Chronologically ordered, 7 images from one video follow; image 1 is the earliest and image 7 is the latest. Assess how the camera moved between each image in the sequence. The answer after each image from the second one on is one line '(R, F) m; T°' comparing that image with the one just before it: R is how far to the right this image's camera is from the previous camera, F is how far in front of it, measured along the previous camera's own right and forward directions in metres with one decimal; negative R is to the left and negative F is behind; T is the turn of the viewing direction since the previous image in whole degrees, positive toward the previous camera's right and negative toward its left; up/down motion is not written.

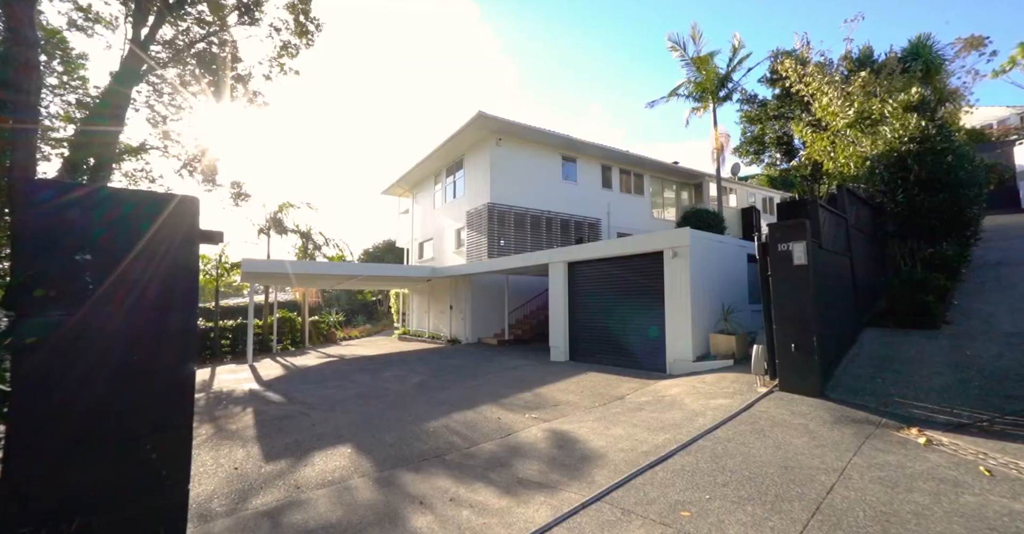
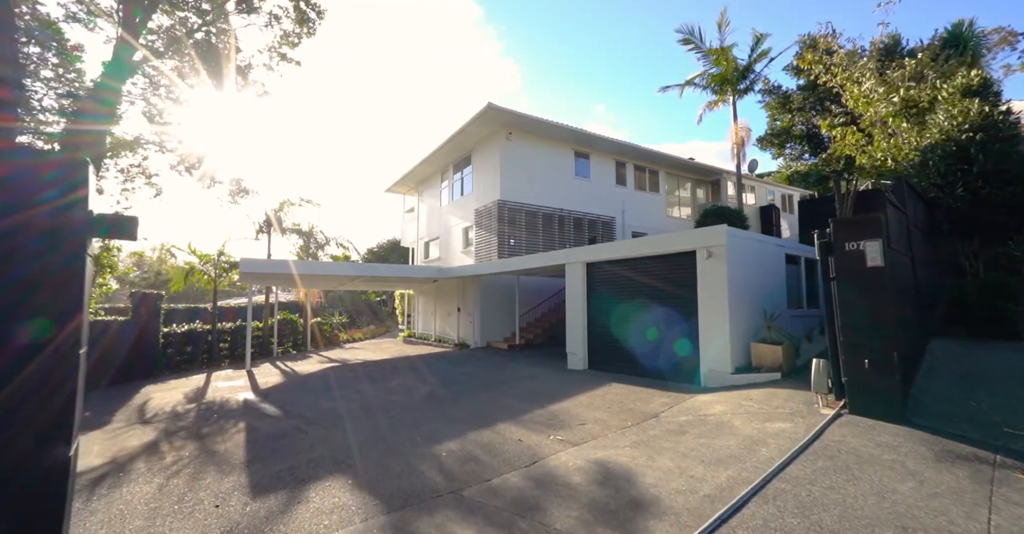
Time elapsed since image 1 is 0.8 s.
(-0.2, +0.6) m; -1°
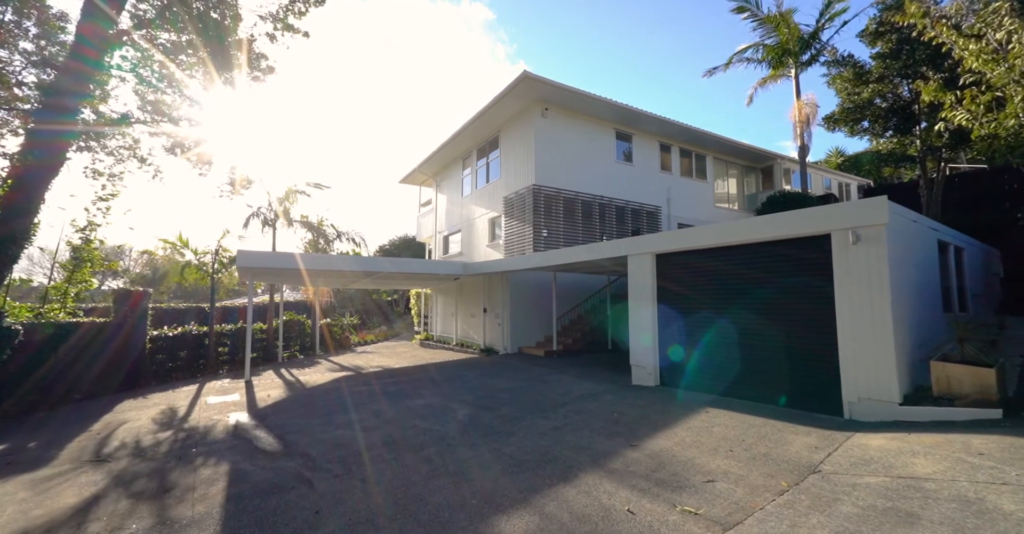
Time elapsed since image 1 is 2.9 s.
(-0.8, +1.7) m; -1°
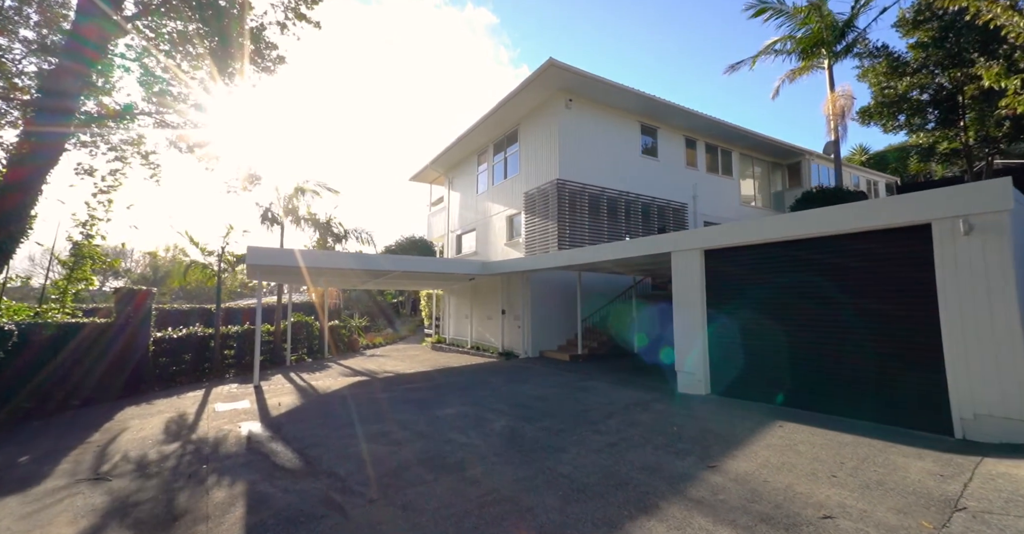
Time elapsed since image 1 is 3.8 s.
(-0.6, +0.6) m; 0°
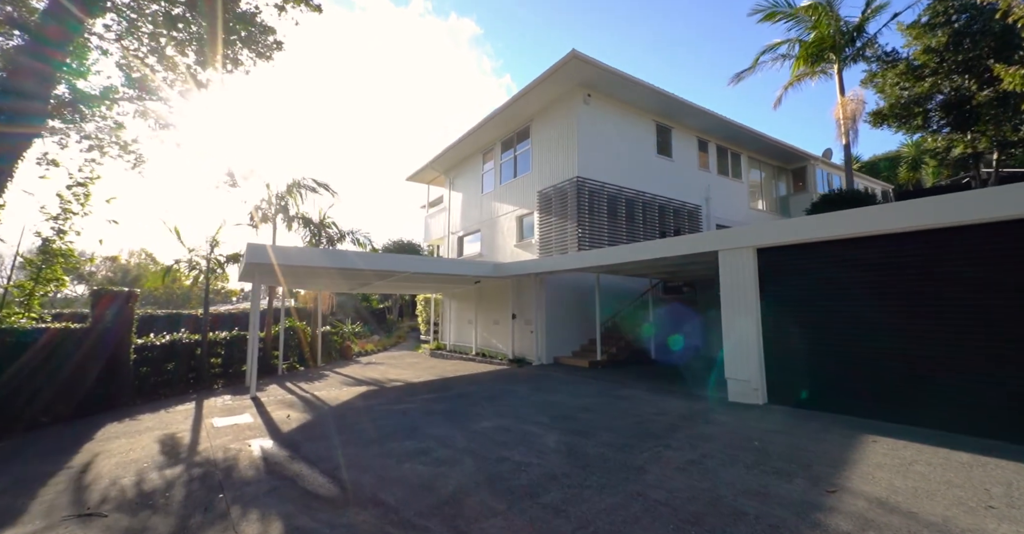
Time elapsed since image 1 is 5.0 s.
(-0.9, +0.6) m; +3°
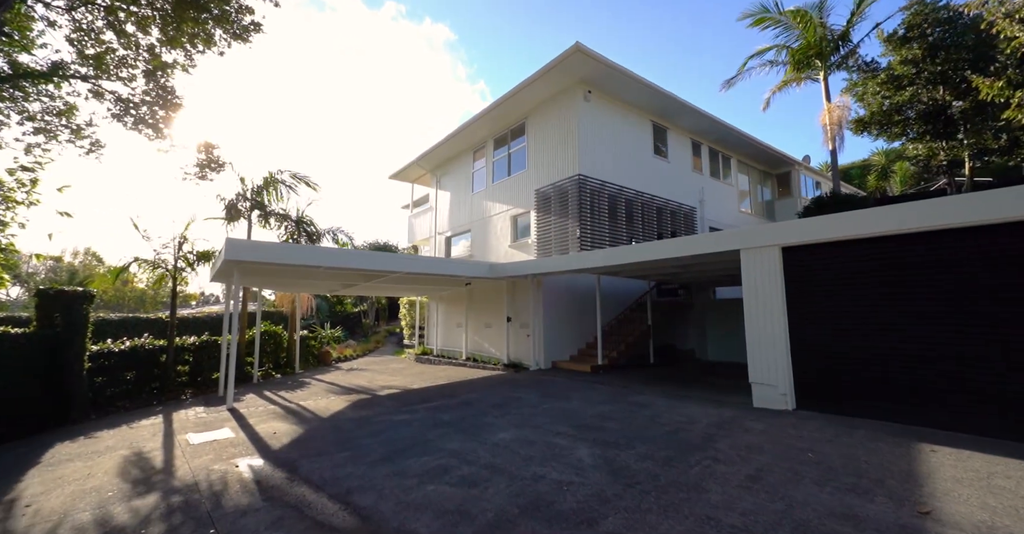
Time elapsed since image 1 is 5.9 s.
(-0.6, +0.5) m; +4°
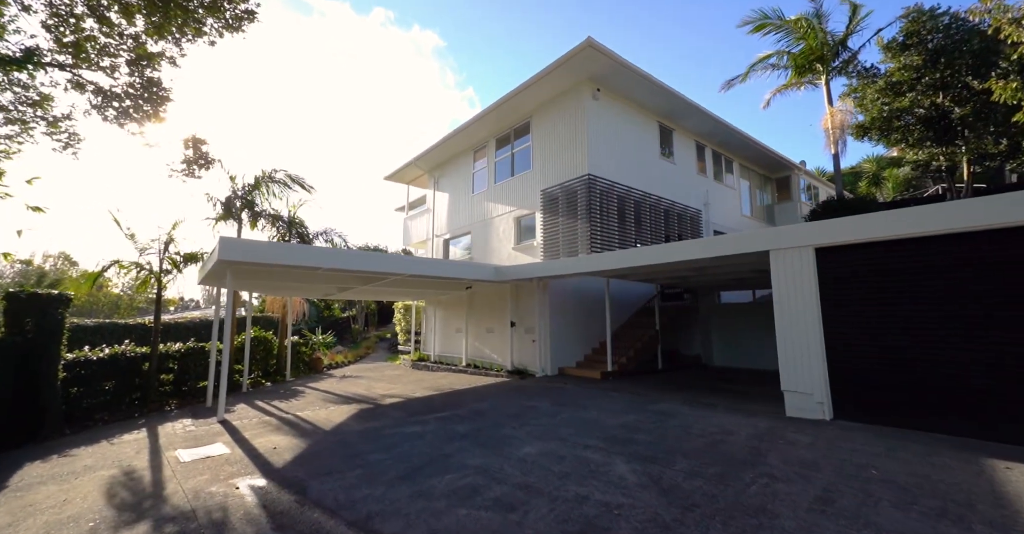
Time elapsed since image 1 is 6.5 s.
(-0.5, +0.4) m; +2°
